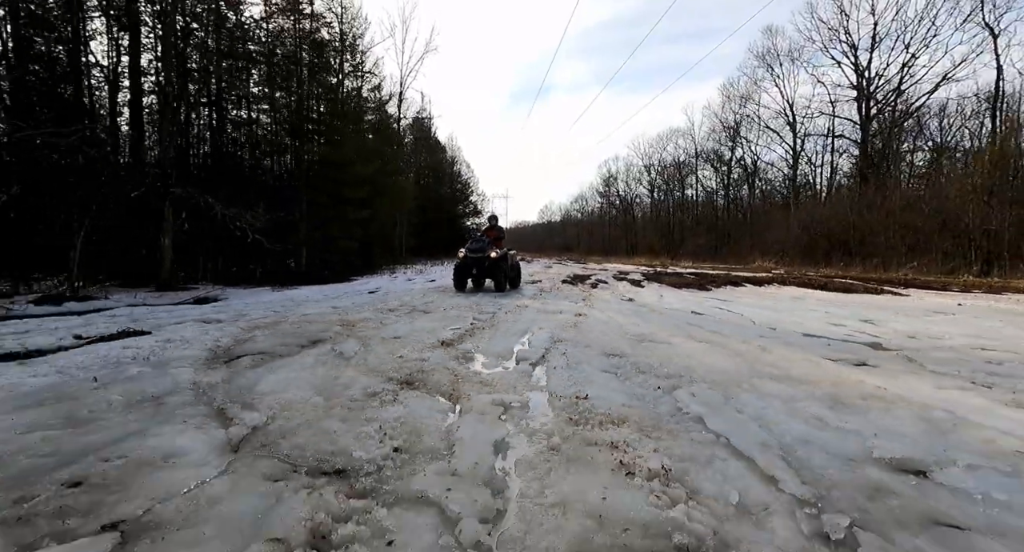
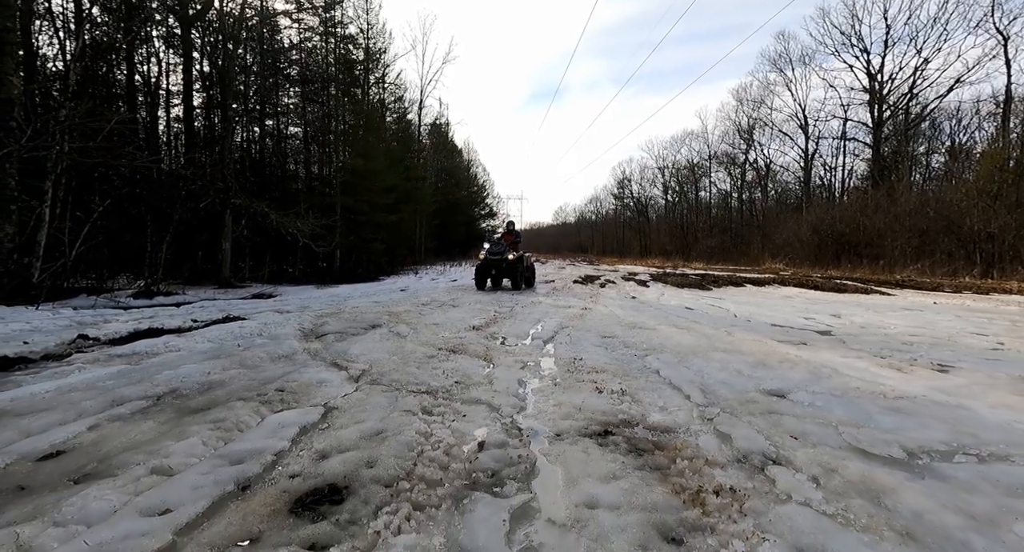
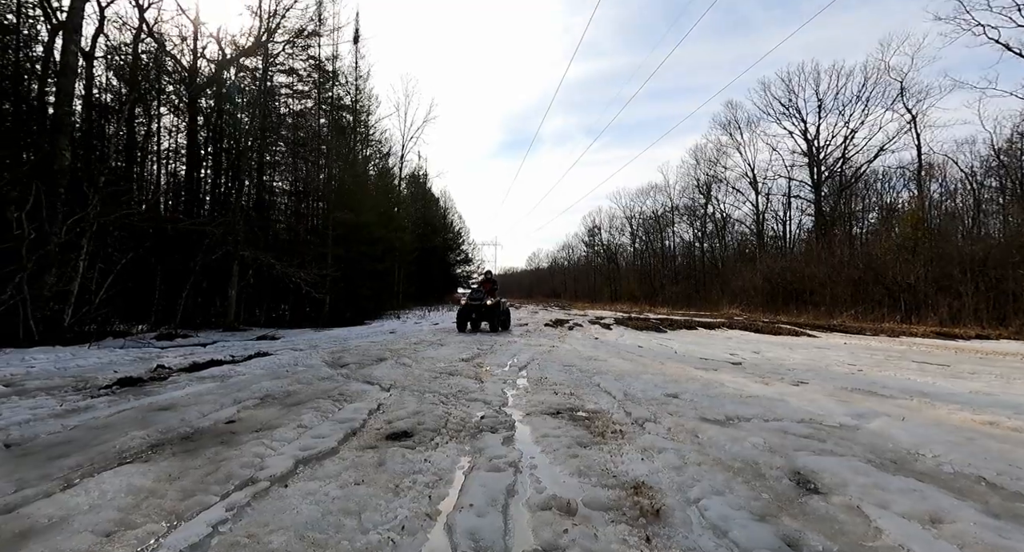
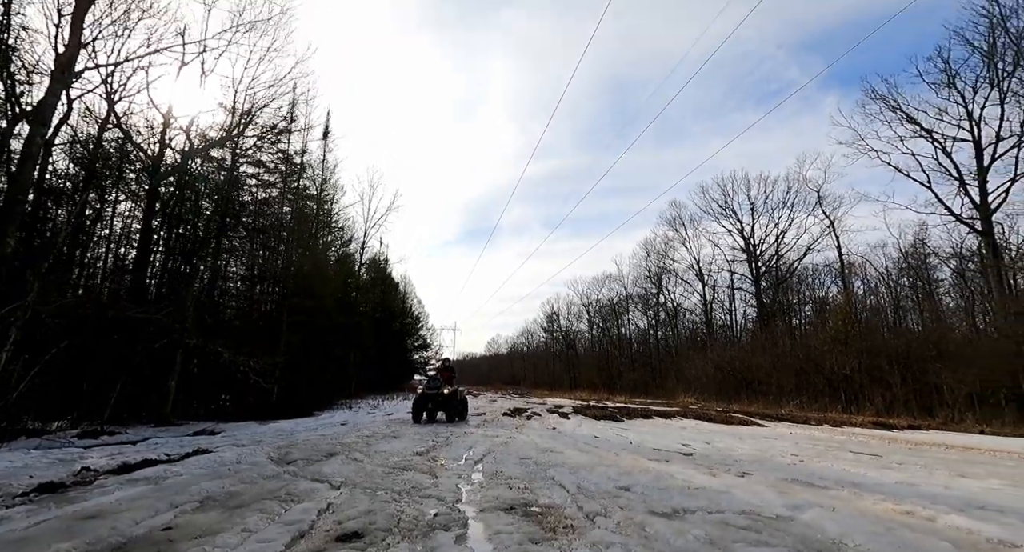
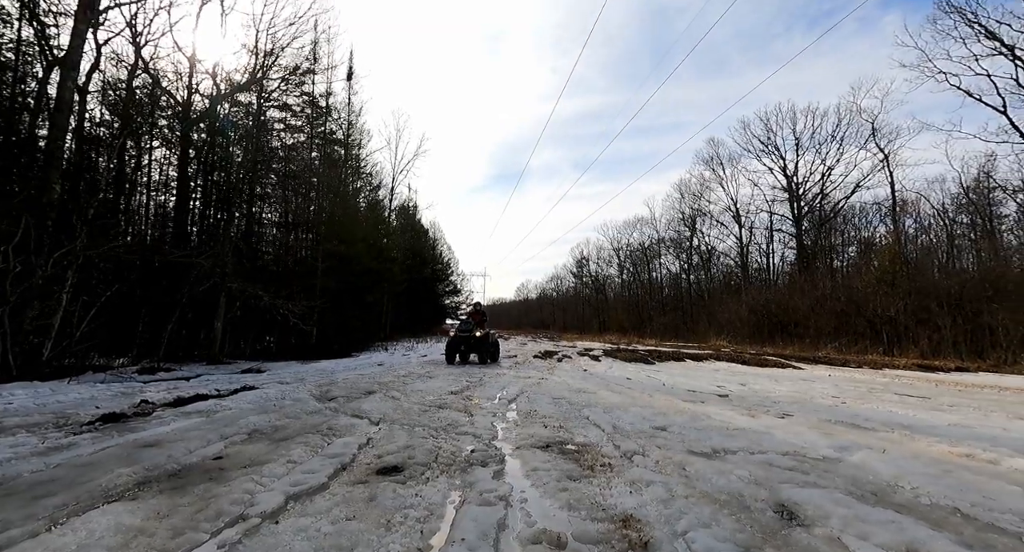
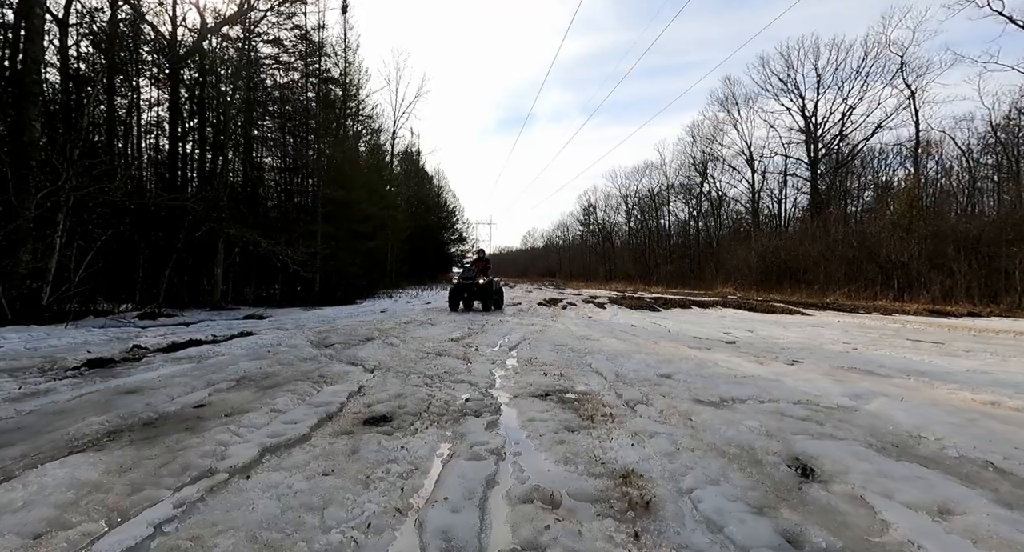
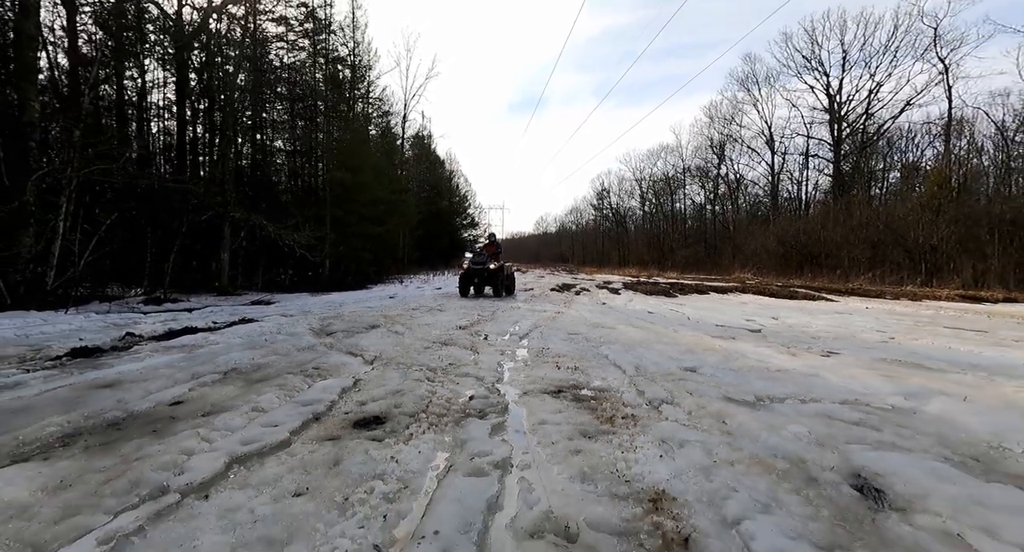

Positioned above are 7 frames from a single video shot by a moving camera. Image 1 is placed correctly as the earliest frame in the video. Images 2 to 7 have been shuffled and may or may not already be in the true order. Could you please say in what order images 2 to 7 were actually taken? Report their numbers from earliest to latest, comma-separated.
2, 7, 6, 3, 5, 4
